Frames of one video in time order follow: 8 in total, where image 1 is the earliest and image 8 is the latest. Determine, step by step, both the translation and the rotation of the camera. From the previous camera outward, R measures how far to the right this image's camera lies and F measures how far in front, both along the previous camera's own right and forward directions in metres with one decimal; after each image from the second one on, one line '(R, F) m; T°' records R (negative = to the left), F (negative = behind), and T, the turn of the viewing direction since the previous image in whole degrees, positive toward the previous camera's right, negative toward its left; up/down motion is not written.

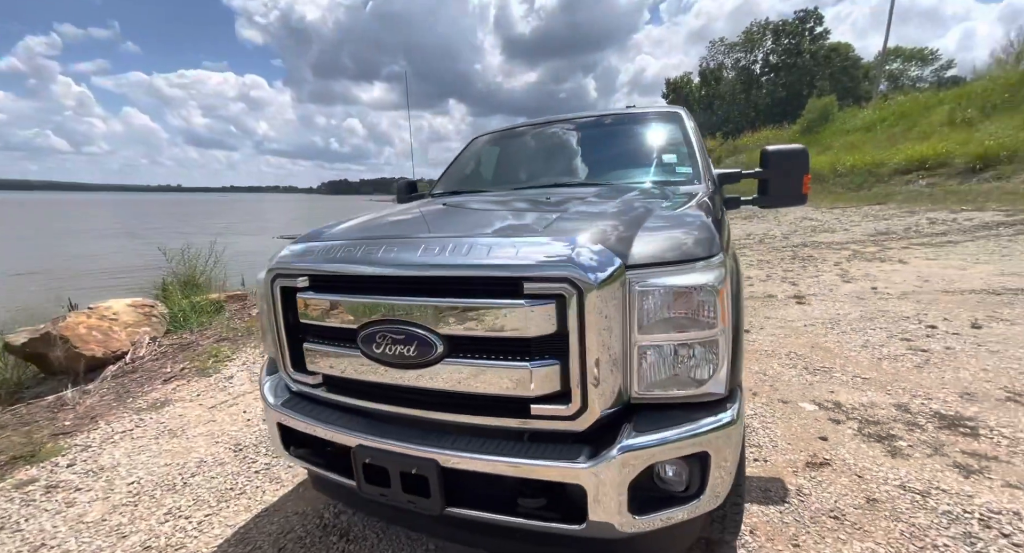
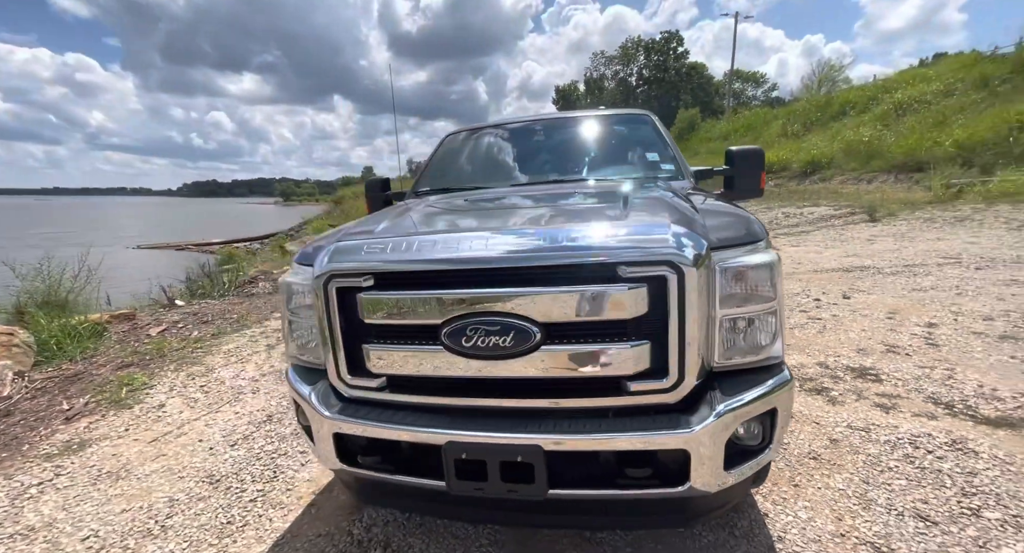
(-0.7, 0.0) m; +14°
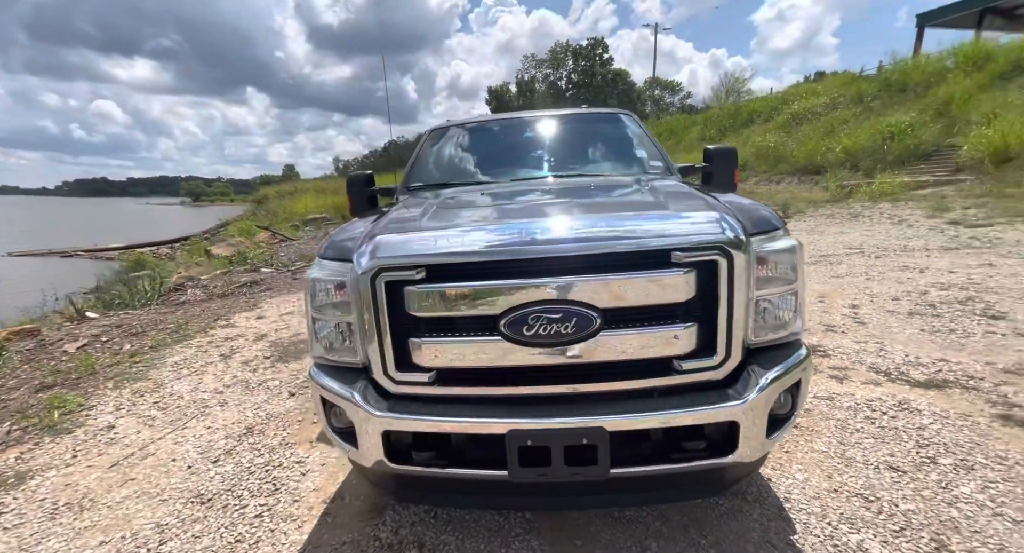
(-0.4, 0.0) m; +10°
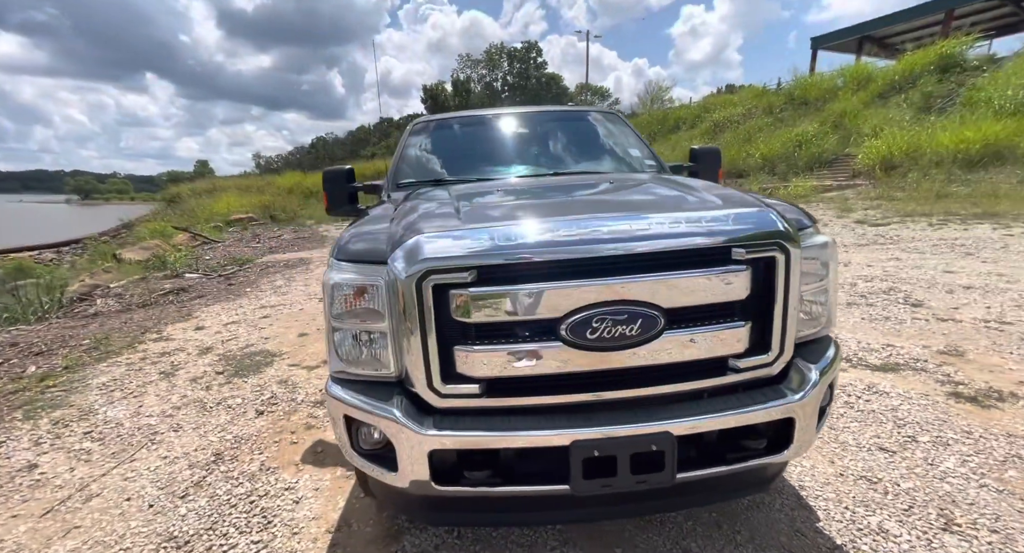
(-0.4, +0.1) m; +9°
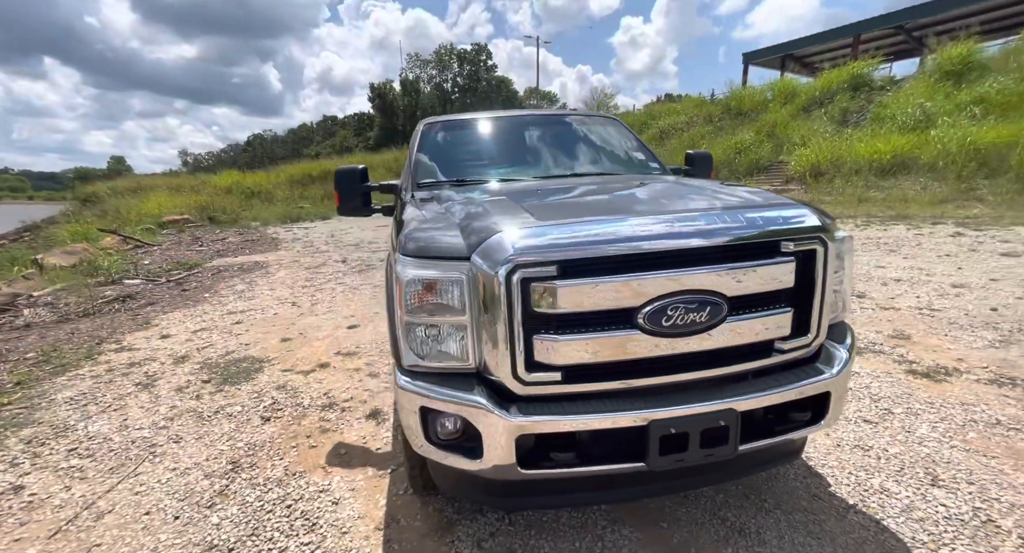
(-0.5, 0.0) m; +8°
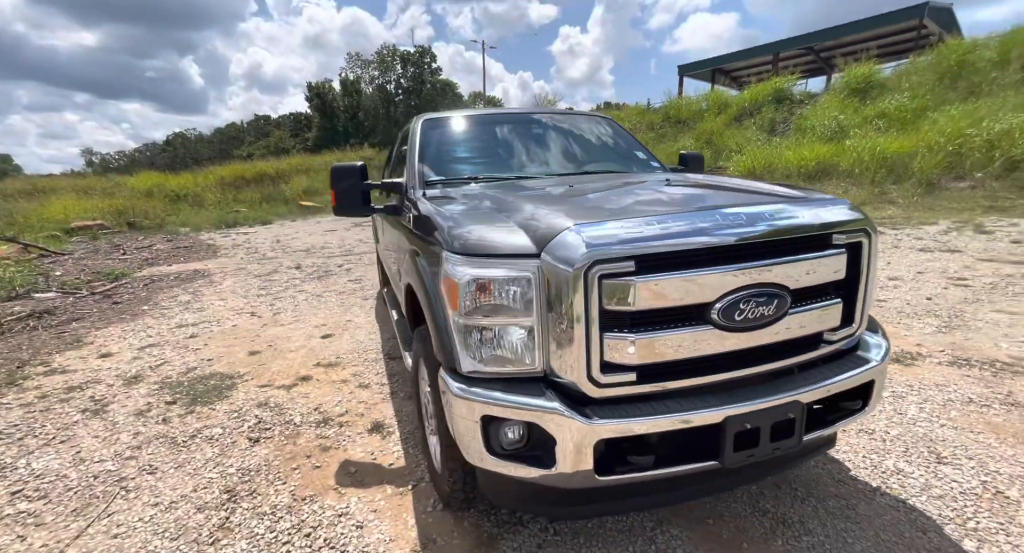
(-0.4, +0.1) m; +8°
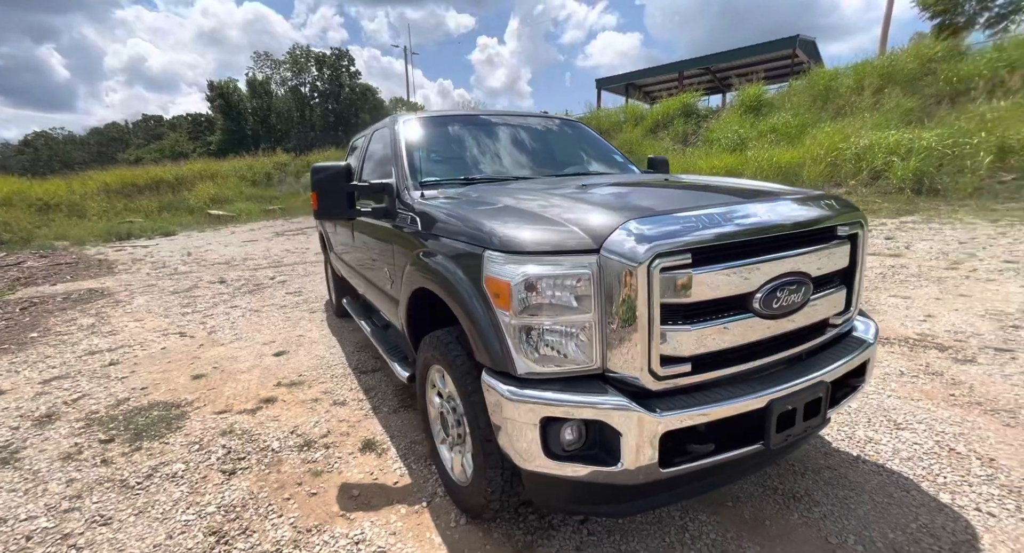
(-0.4, +0.1) m; +10°
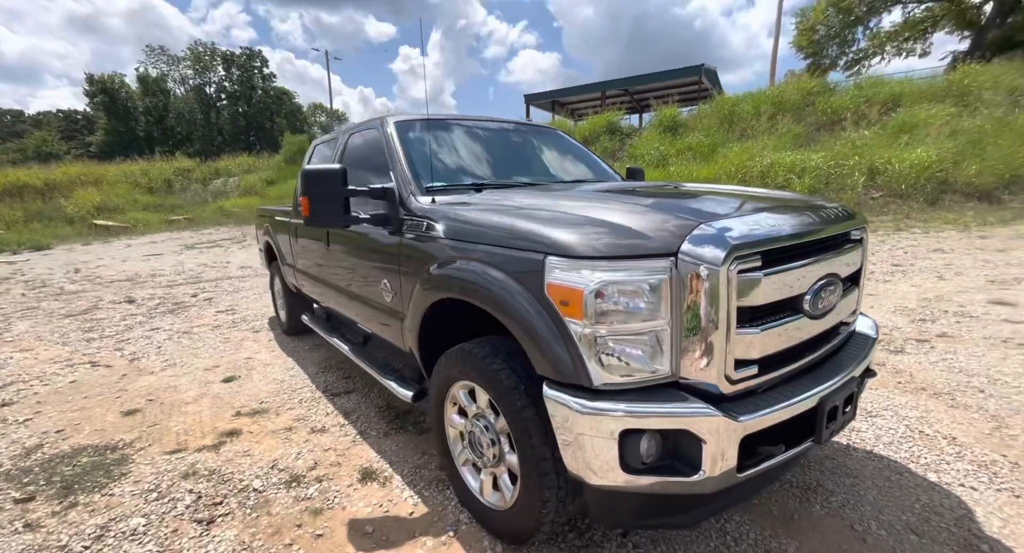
(-0.5, +0.2) m; +10°
